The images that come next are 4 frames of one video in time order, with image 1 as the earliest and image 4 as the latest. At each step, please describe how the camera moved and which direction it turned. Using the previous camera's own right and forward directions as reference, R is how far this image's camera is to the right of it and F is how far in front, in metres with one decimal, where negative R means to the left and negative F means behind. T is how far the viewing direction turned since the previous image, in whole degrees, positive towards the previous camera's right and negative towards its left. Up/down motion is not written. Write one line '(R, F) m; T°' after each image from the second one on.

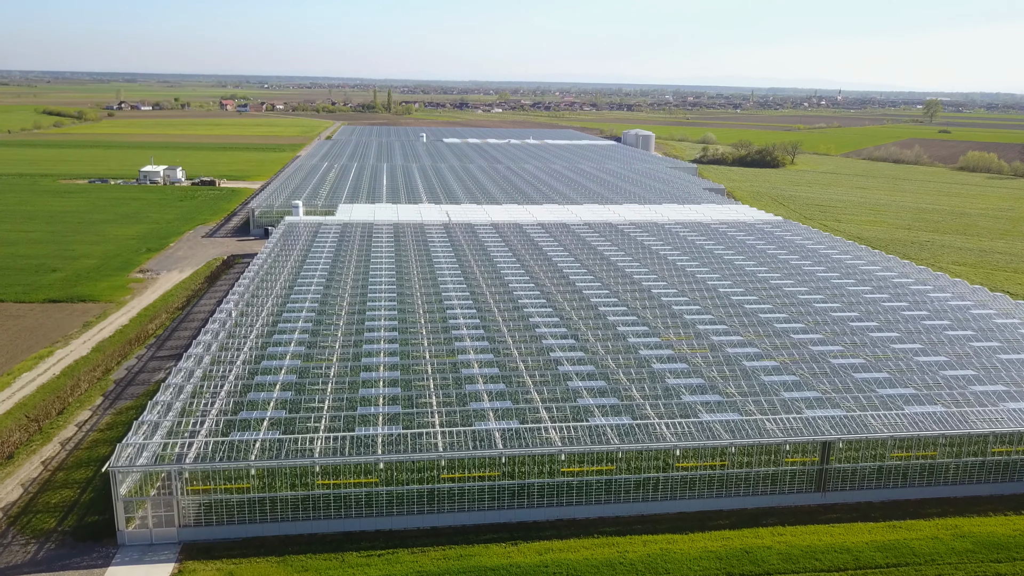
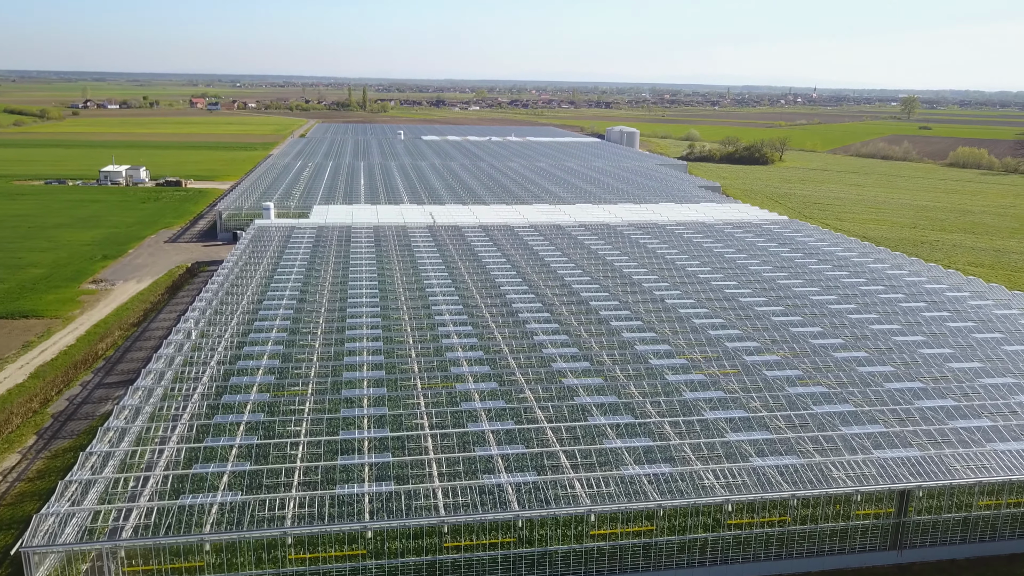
(-0.8, +3.1) m; +2°
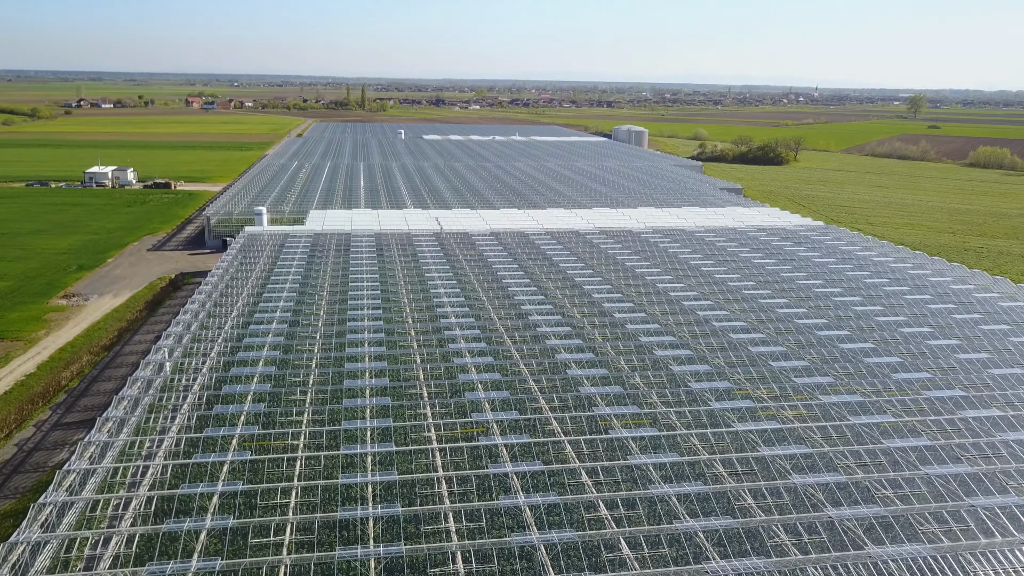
(-0.8, +3.3) m; 0°
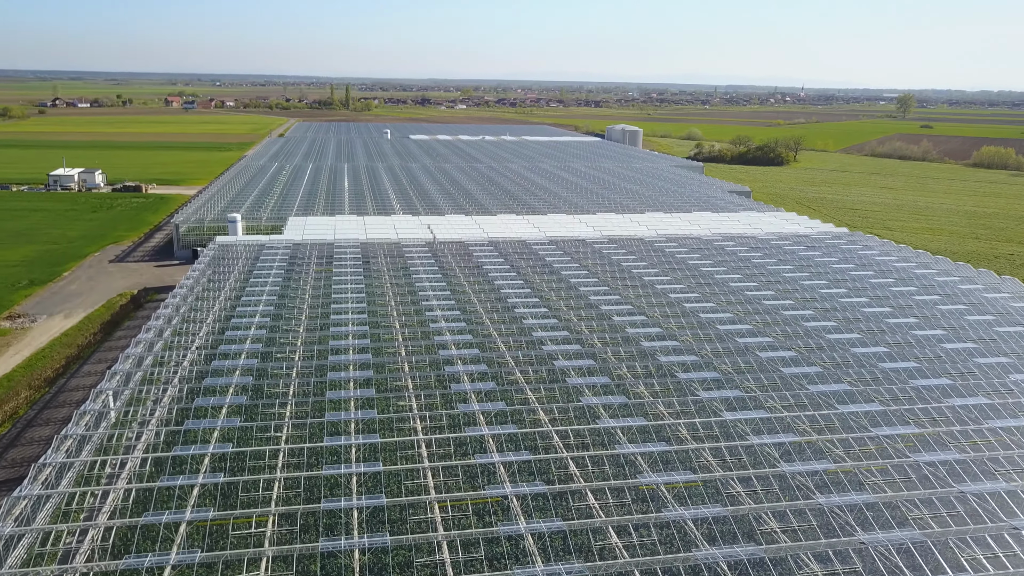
(-0.7, +3.4) m; +1°
